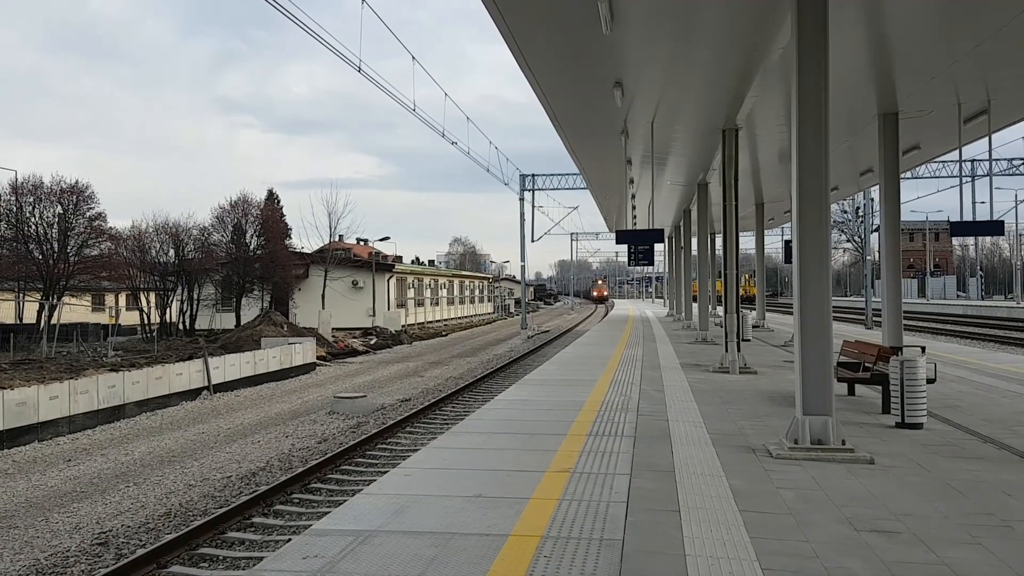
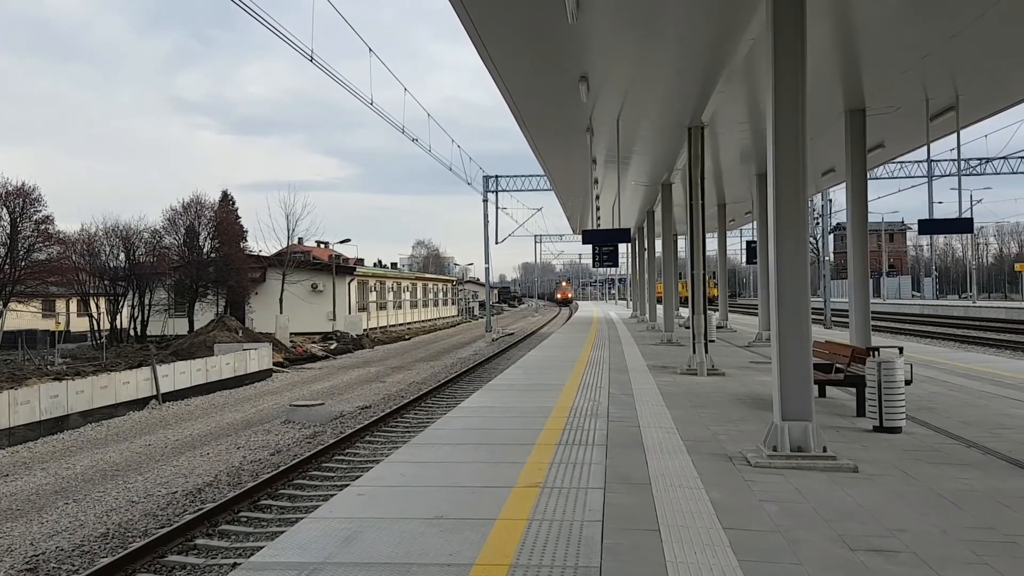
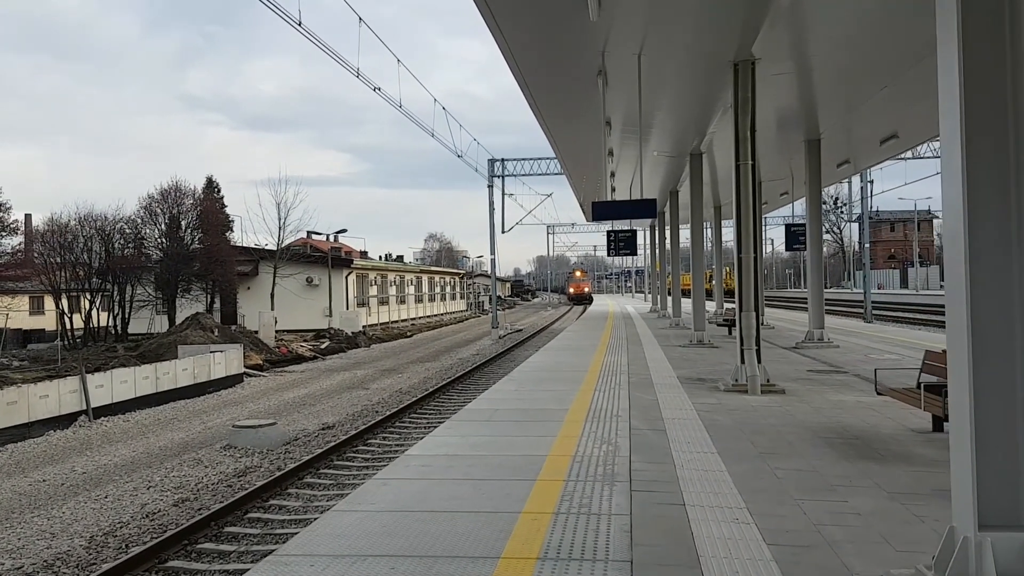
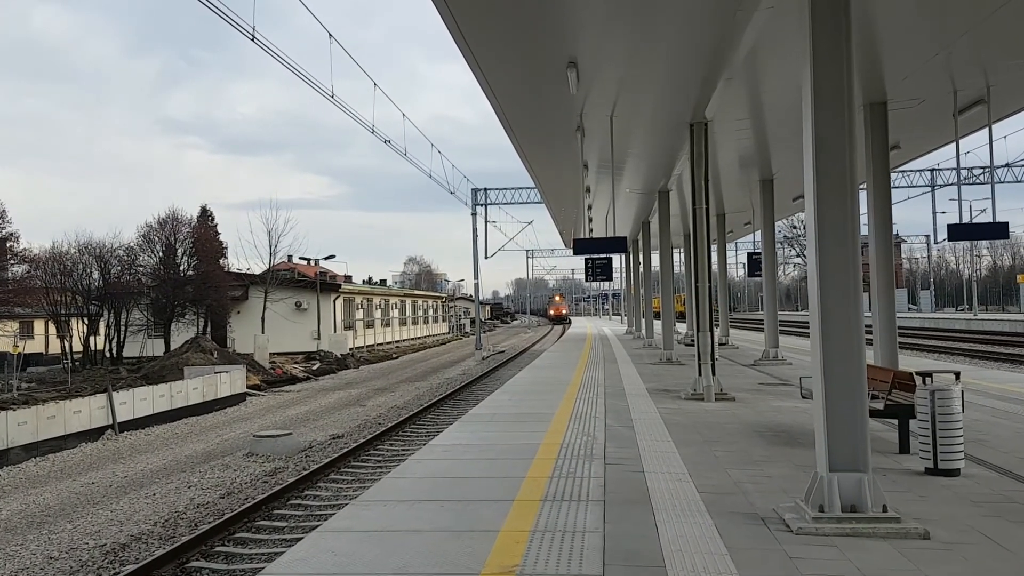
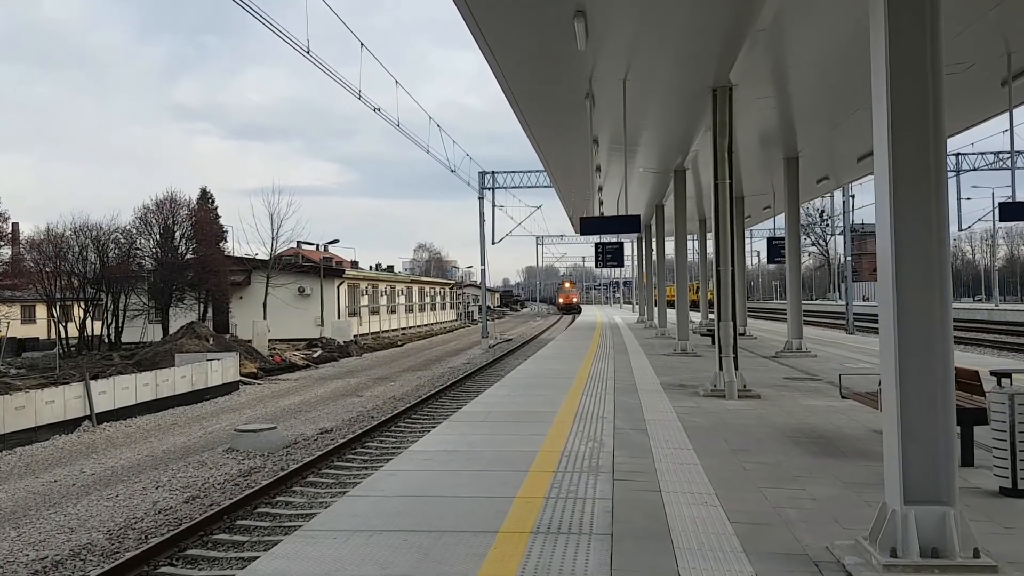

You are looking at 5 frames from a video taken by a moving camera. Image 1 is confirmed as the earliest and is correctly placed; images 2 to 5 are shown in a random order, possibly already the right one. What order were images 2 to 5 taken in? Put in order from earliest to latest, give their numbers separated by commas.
2, 4, 5, 3
